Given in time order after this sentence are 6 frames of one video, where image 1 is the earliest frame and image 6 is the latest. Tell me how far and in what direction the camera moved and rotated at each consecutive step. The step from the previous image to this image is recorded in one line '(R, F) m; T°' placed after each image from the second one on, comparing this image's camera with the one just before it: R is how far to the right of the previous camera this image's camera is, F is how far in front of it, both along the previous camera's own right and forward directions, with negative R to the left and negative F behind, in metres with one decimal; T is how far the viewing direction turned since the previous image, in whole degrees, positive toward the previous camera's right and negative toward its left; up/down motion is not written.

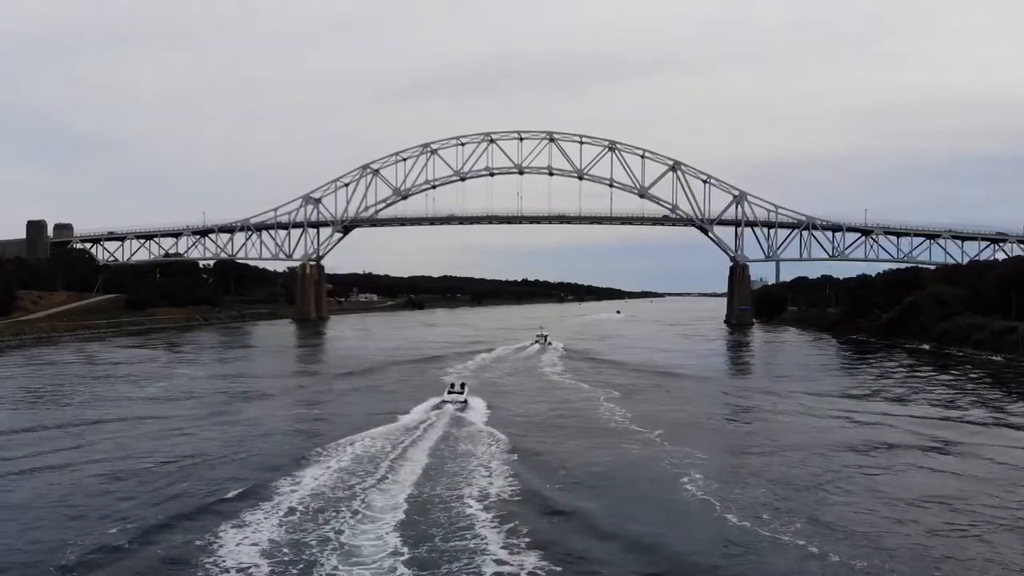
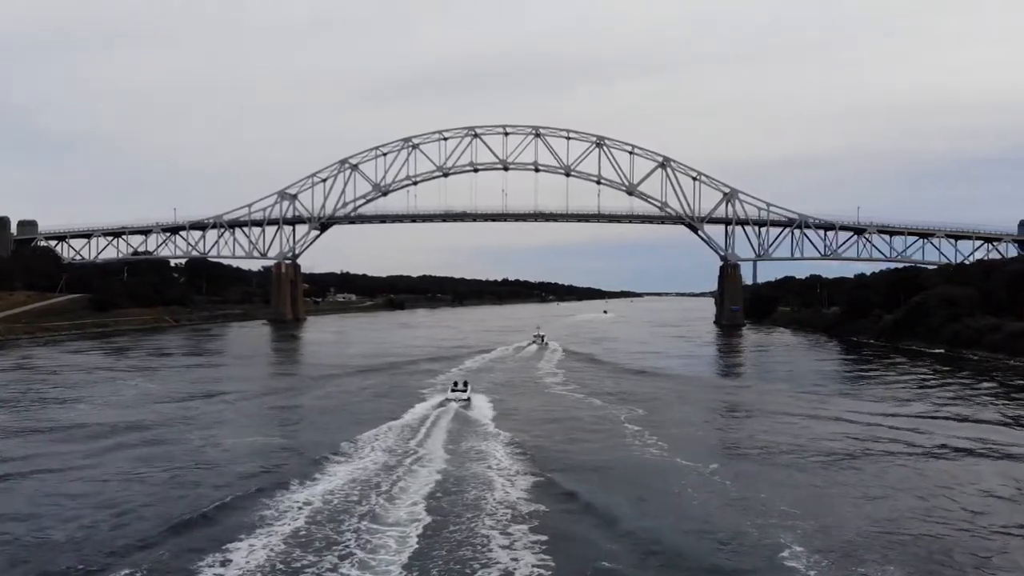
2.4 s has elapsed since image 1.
(-0.5, +2.5) m; +2°
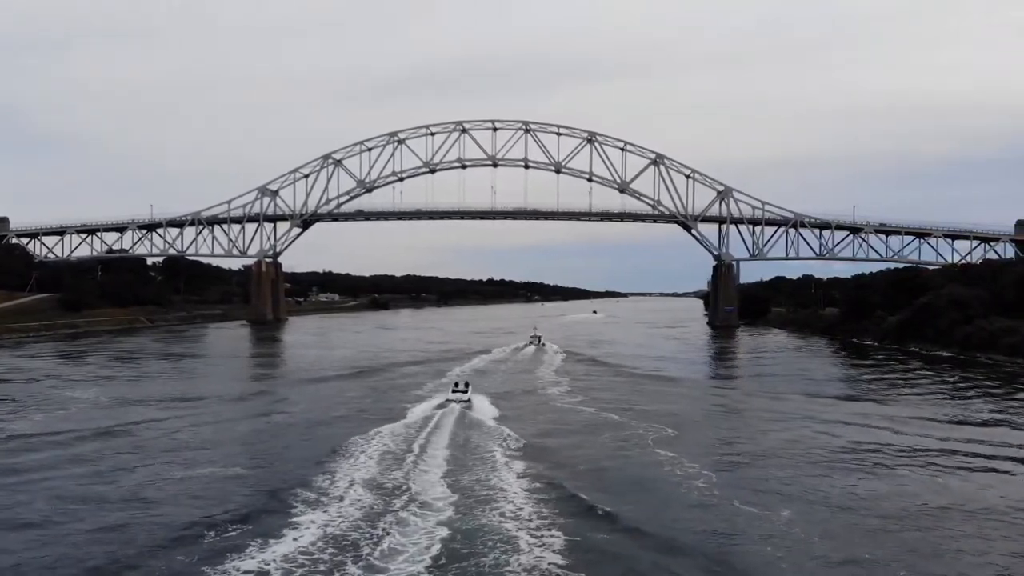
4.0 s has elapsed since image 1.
(-0.4, +2.0) m; +1°
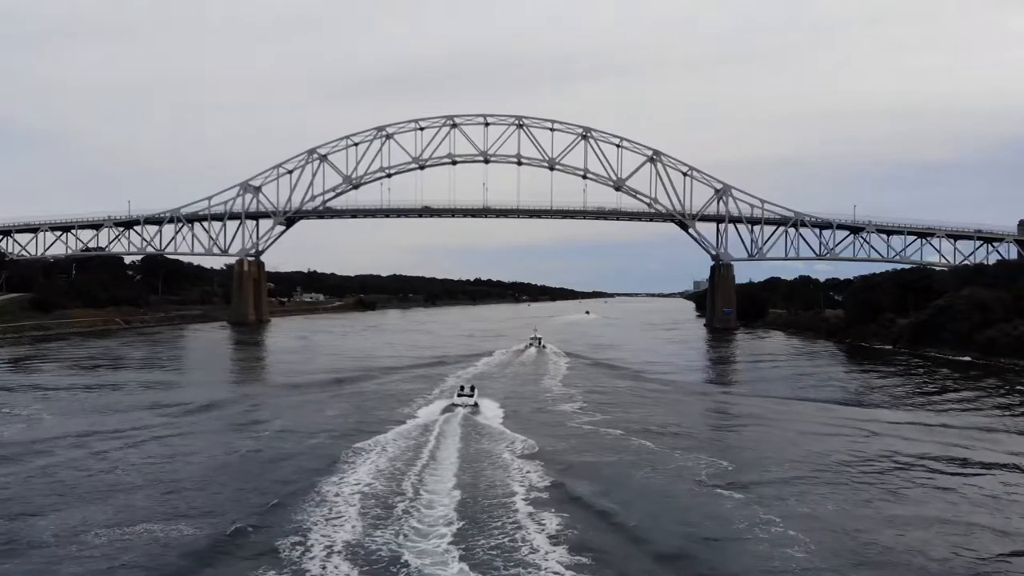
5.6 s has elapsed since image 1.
(-0.5, +2.3) m; +1°
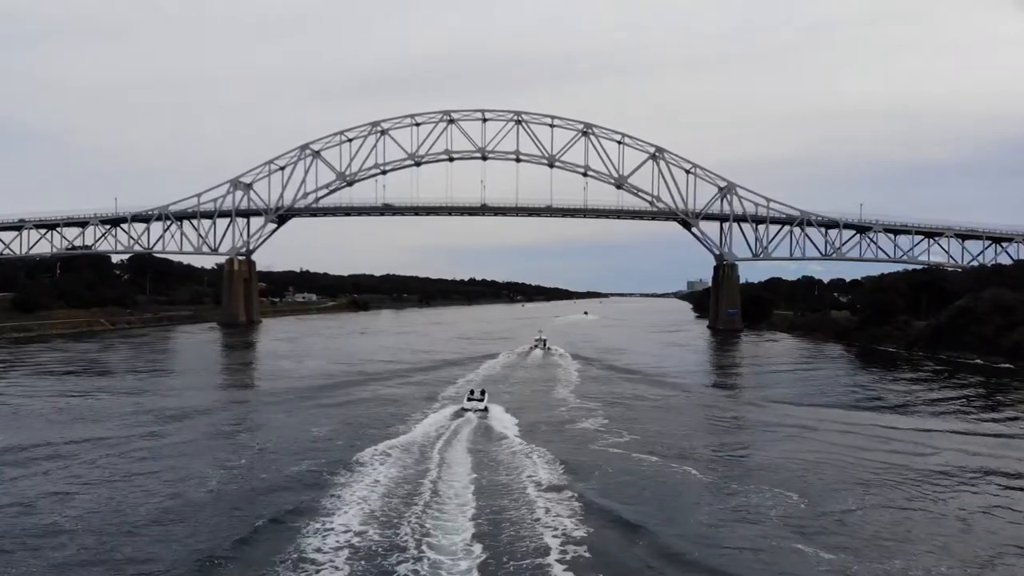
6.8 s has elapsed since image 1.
(-0.4, +1.8) m; 0°
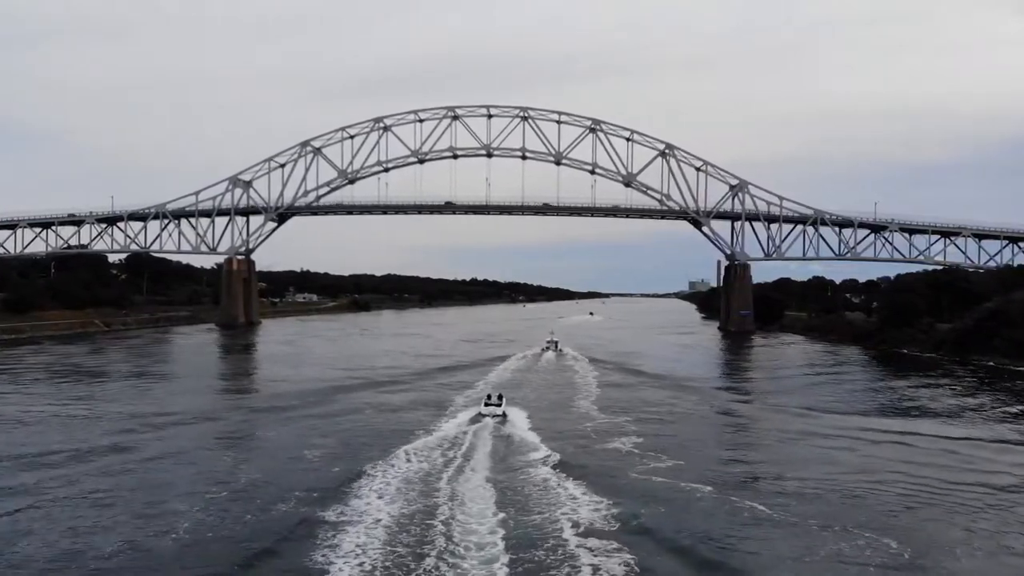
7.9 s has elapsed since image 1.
(-0.5, +1.6) m; 0°
